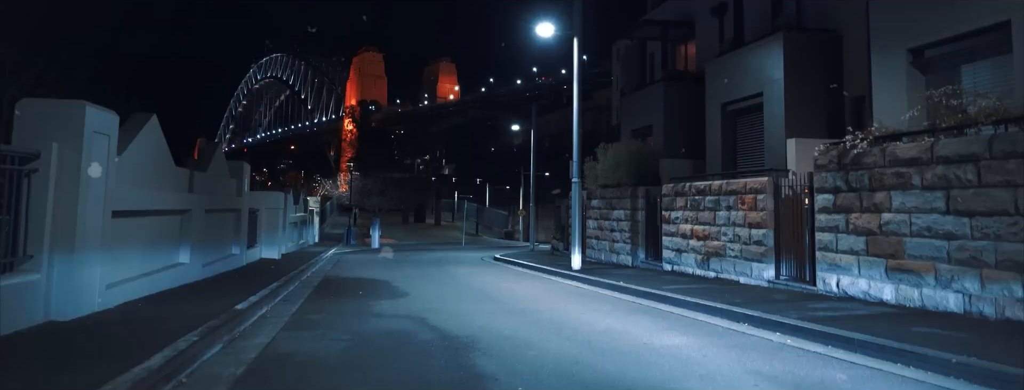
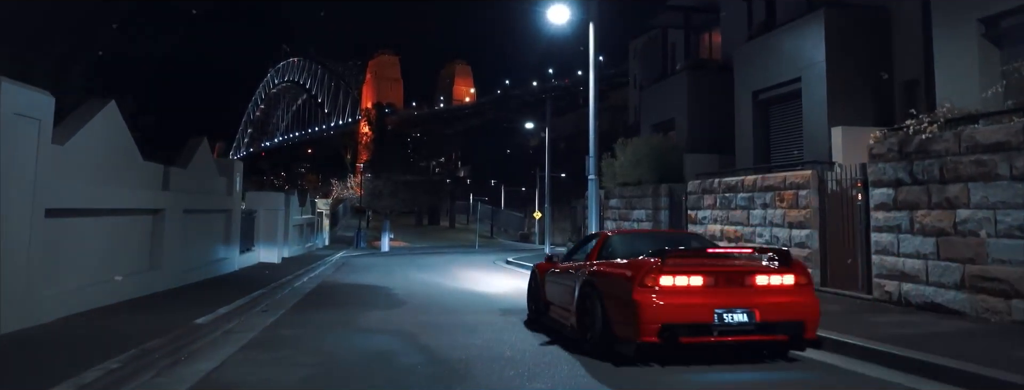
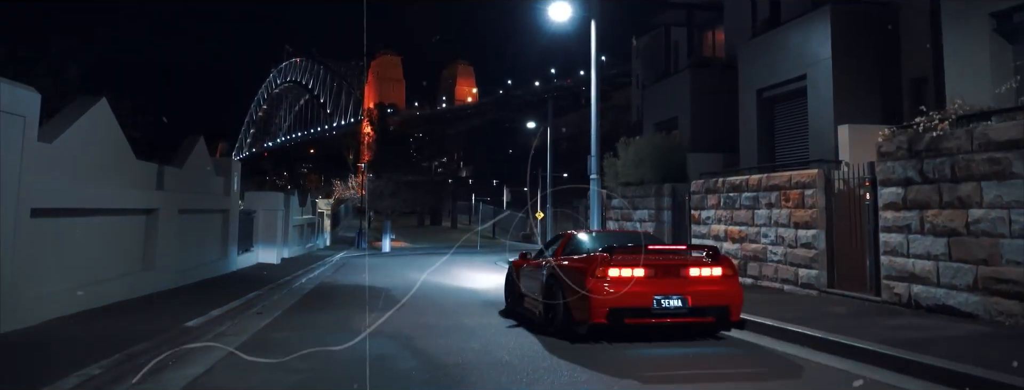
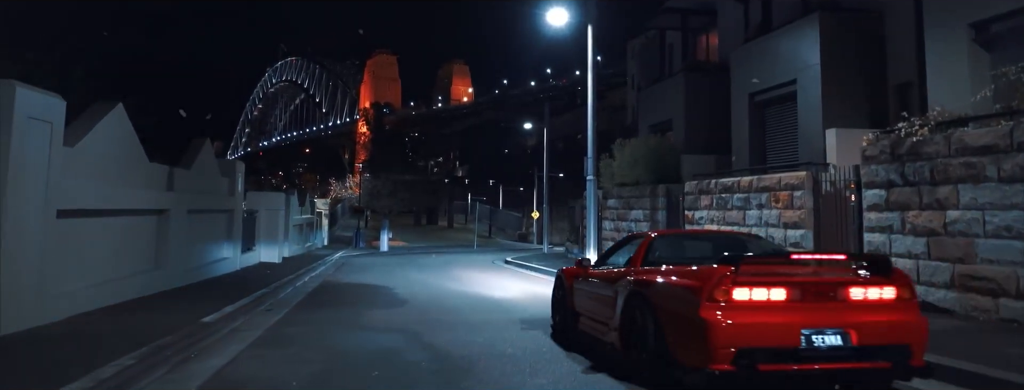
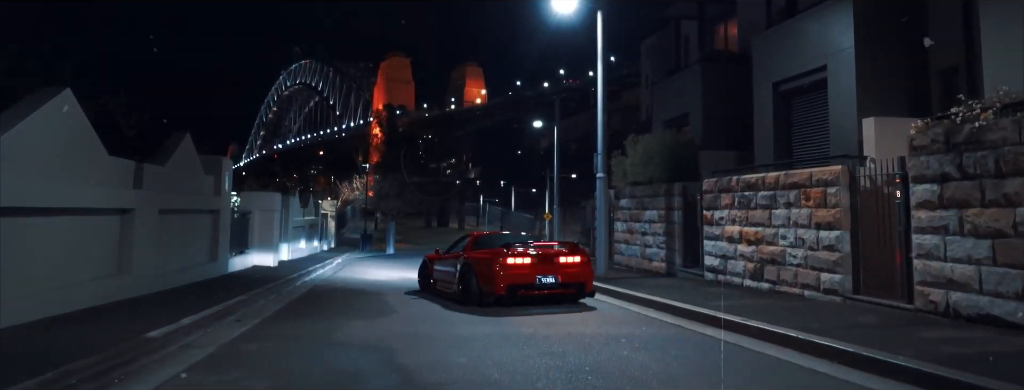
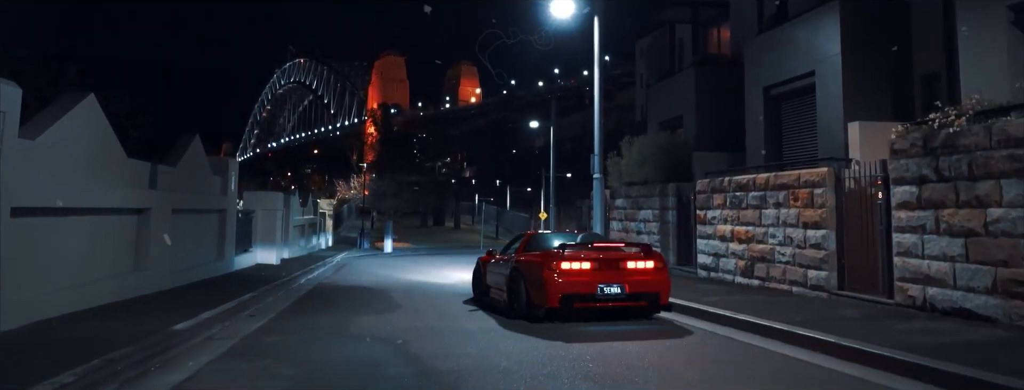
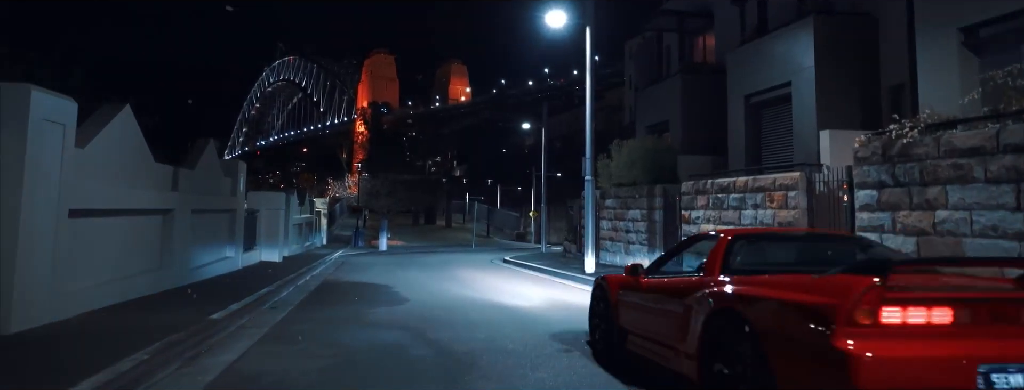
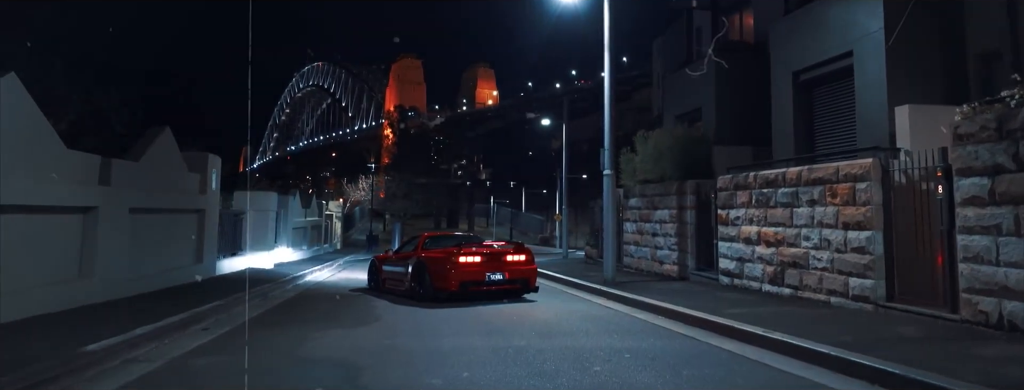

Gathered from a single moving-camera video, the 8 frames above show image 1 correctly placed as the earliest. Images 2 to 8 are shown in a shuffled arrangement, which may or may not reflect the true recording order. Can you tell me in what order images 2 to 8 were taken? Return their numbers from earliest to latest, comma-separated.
7, 4, 2, 3, 6, 5, 8
